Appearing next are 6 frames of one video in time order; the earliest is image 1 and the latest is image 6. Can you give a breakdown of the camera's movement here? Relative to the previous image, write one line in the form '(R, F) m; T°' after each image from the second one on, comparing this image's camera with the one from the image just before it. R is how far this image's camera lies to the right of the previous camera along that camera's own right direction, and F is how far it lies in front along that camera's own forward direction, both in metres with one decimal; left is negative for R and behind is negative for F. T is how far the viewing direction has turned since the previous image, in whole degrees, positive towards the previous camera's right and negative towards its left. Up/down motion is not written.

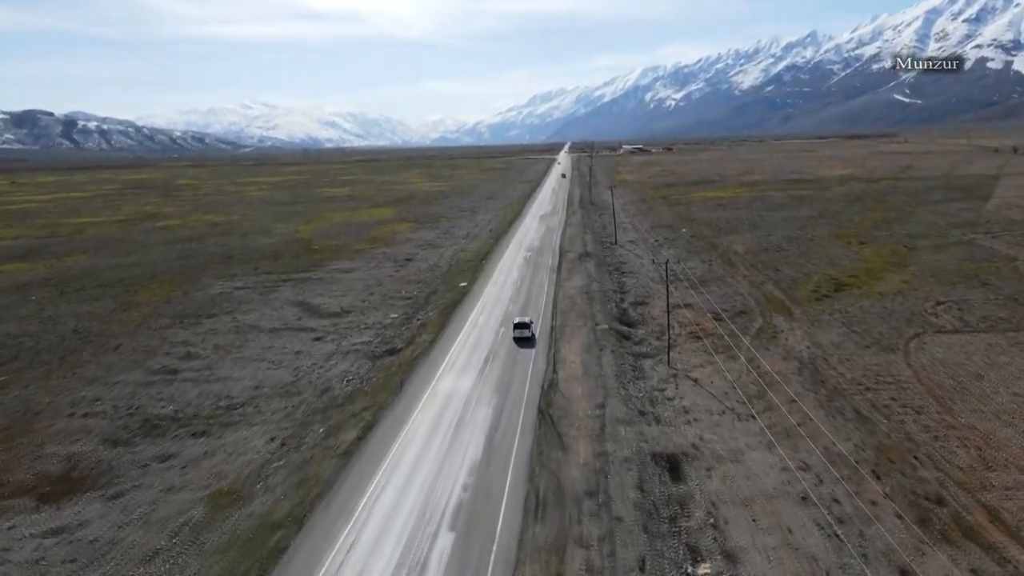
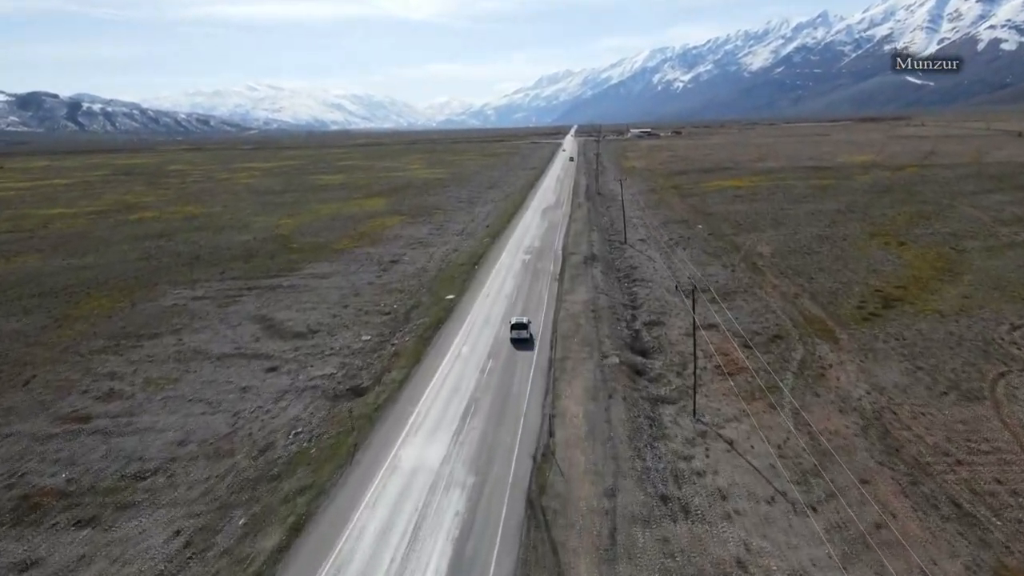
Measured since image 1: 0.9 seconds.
(+0.9, +8.0) m; -1°
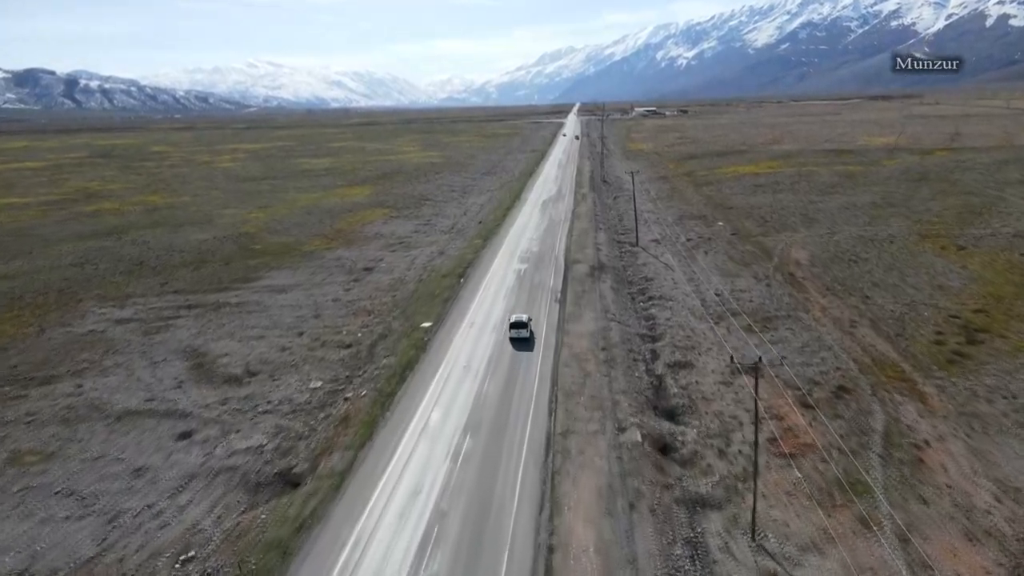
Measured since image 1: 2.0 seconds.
(+0.7, +9.8) m; 0°
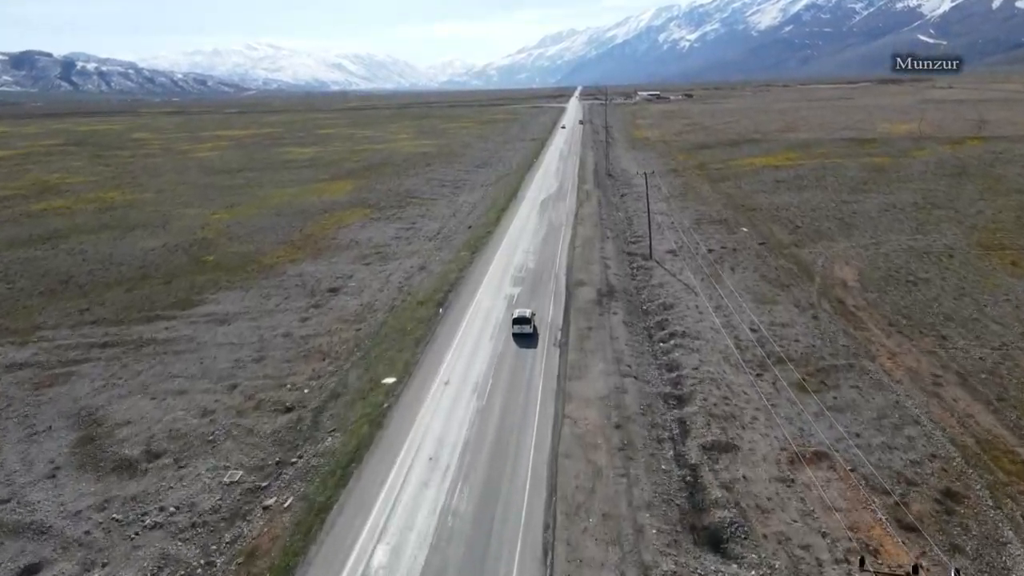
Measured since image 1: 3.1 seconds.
(+0.7, +9.3) m; 0°
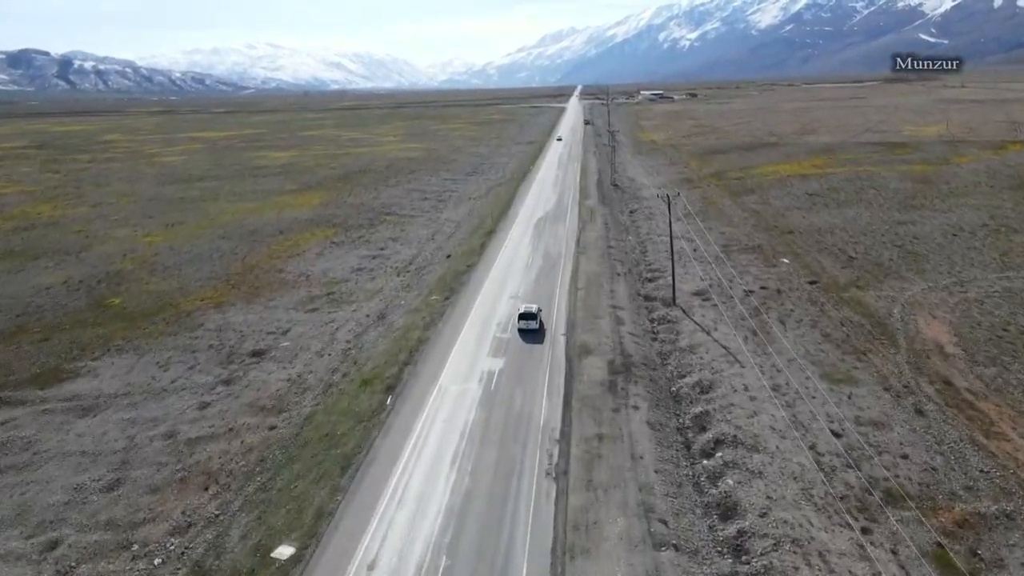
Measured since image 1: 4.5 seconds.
(+0.9, +12.3) m; 0°
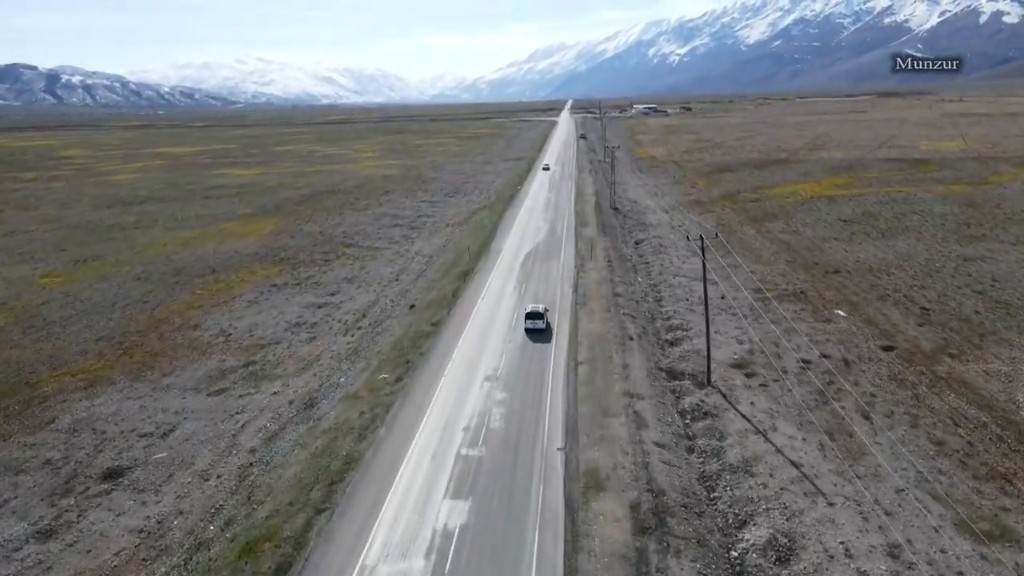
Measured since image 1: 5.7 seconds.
(+0.7, +11.7) m; +1°
